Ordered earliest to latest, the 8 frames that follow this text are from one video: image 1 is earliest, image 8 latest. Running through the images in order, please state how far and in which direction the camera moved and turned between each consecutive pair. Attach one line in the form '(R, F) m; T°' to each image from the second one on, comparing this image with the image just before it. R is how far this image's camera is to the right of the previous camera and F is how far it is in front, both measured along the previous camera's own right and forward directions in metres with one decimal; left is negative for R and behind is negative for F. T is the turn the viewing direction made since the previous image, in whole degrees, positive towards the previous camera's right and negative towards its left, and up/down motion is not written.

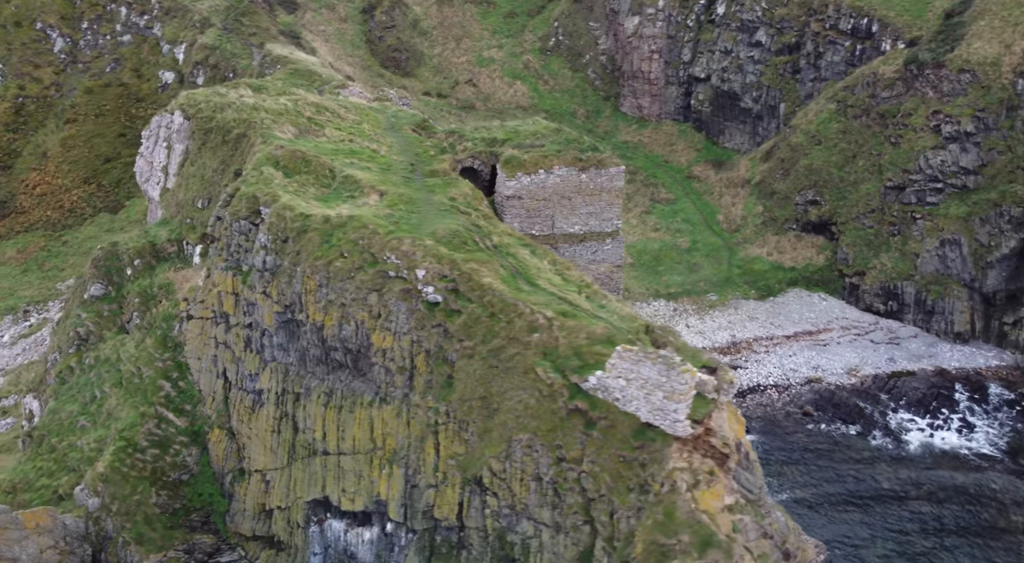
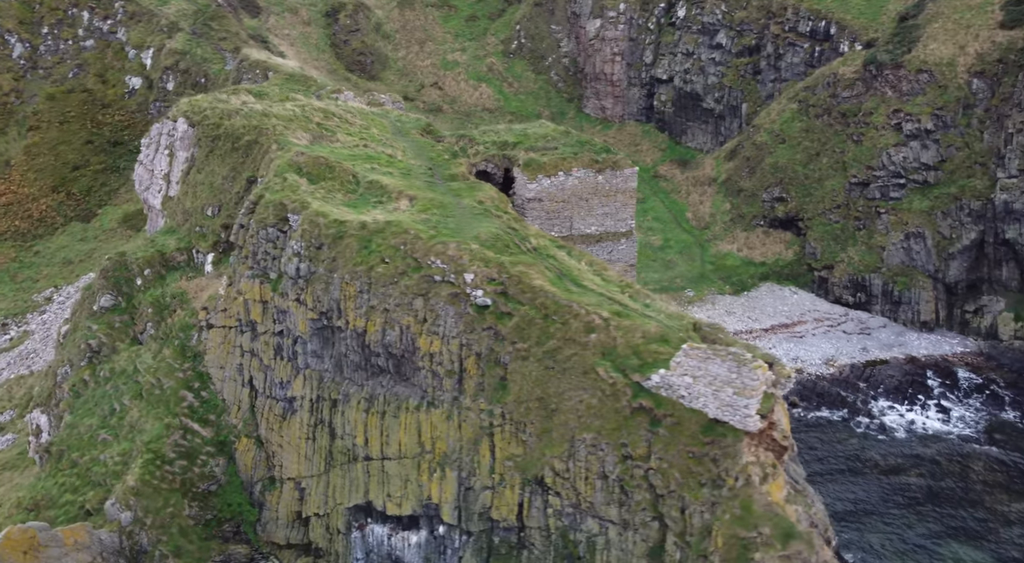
(-2.8, -0.3) m; +4°
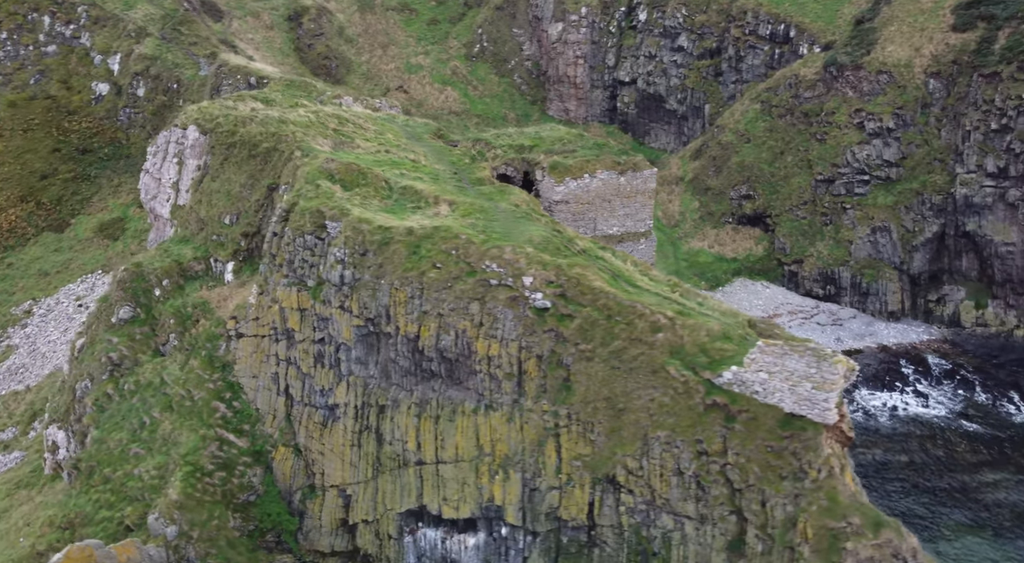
(-3.2, -0.2) m; +4°
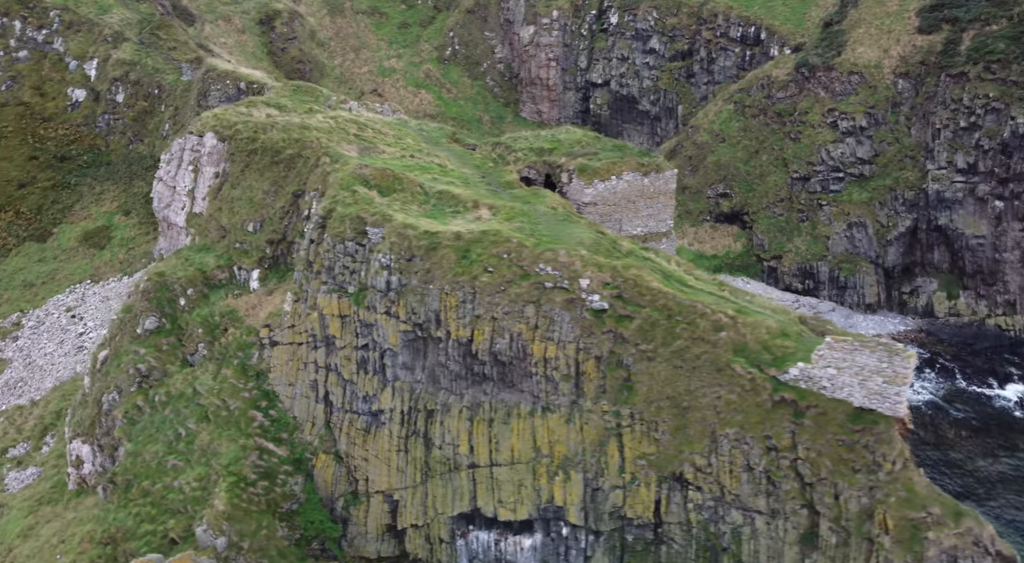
(-2.9, -0.2) m; +3°
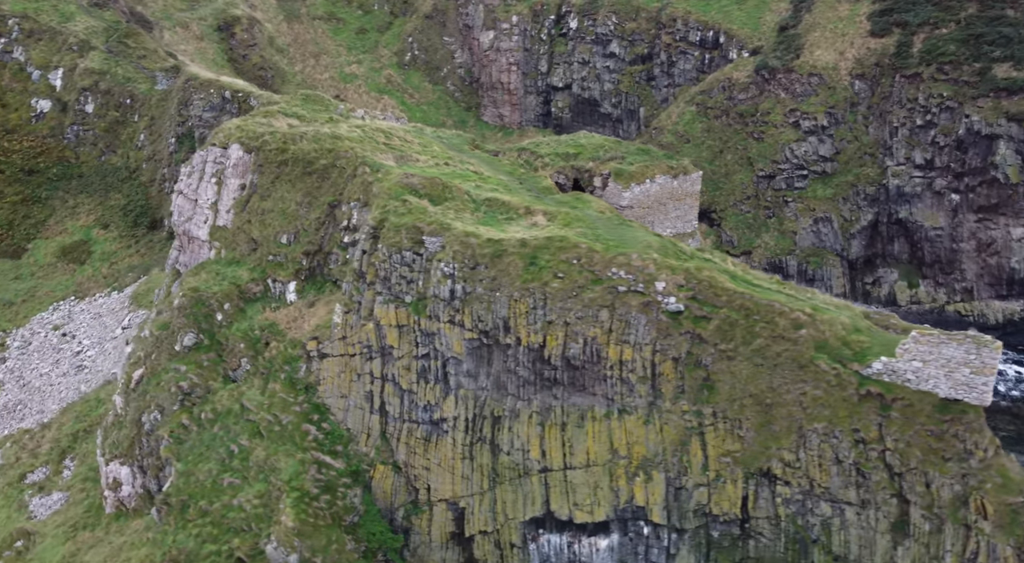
(-4.0, -0.1) m; +5°
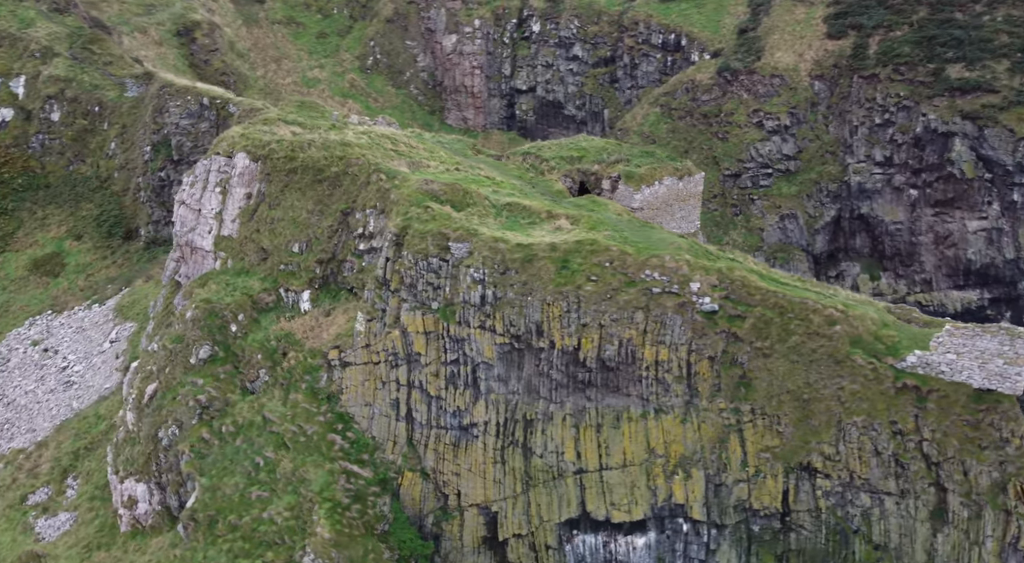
(-2.6, -0.1) m; +4°
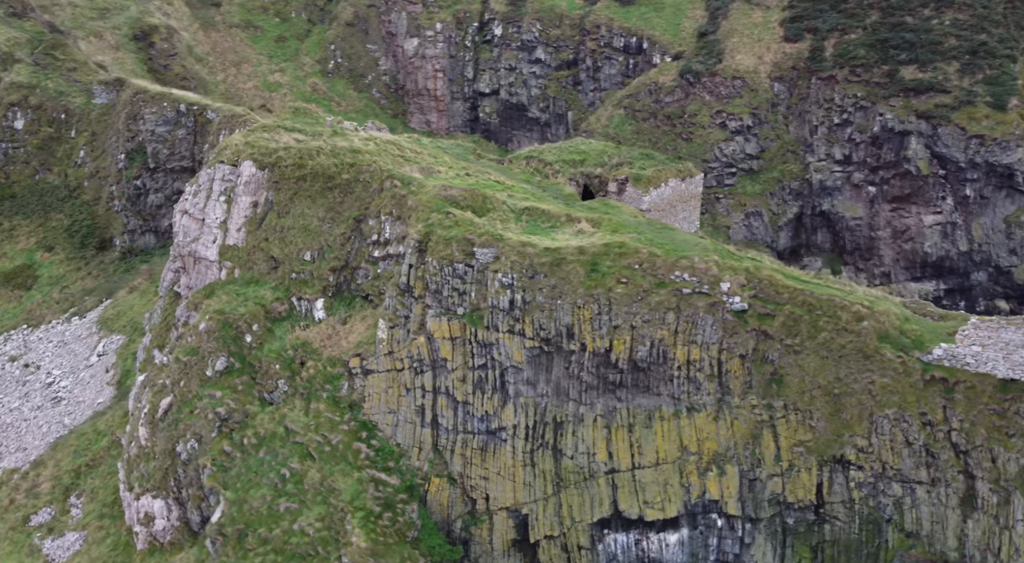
(-2.6, -0.1) m; +4°
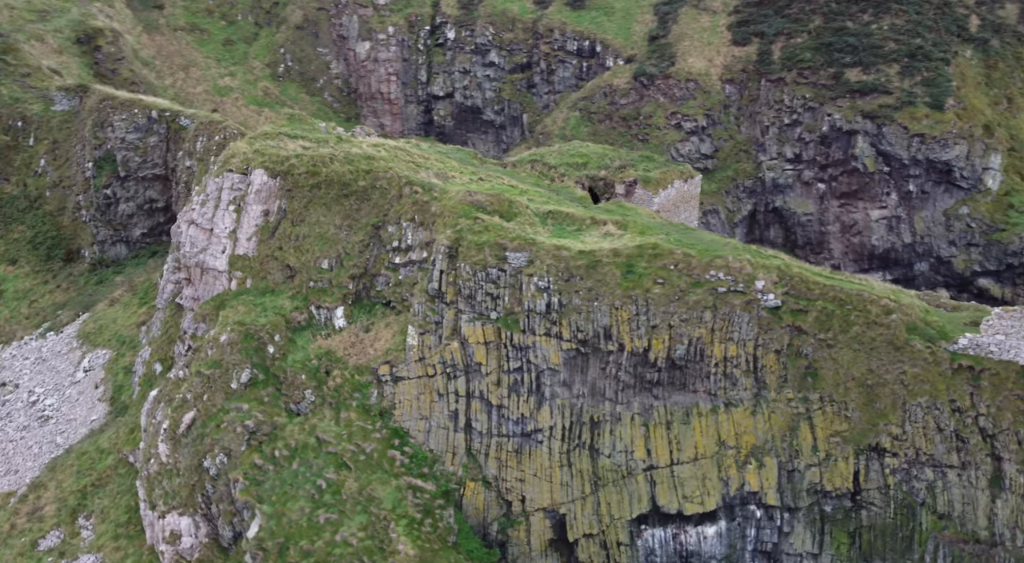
(-3.4, -0.2) m; +5°
